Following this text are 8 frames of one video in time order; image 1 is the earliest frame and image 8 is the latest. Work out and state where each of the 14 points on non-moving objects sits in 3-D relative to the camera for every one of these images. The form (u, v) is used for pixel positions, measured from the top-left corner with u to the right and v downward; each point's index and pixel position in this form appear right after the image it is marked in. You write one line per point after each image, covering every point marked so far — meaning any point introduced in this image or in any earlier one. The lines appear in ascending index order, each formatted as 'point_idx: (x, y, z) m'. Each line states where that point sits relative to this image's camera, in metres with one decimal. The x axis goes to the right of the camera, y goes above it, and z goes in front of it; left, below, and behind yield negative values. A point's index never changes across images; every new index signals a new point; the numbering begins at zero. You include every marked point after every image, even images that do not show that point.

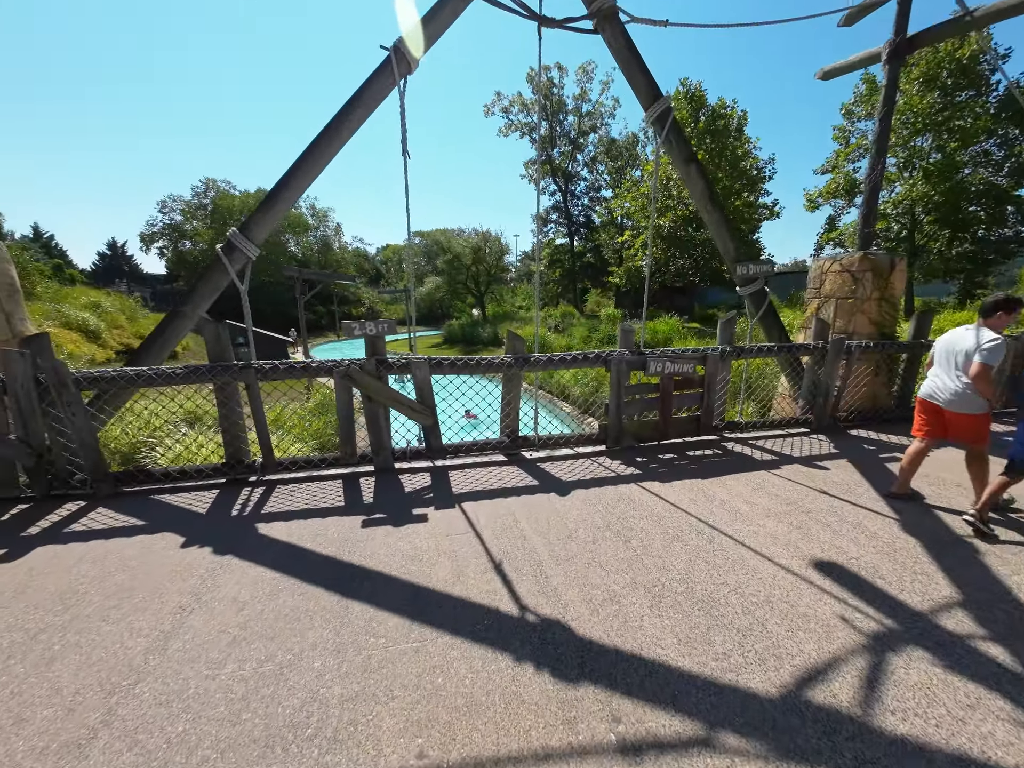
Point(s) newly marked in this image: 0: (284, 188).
0: (-1.7, +1.4, +2.9) m
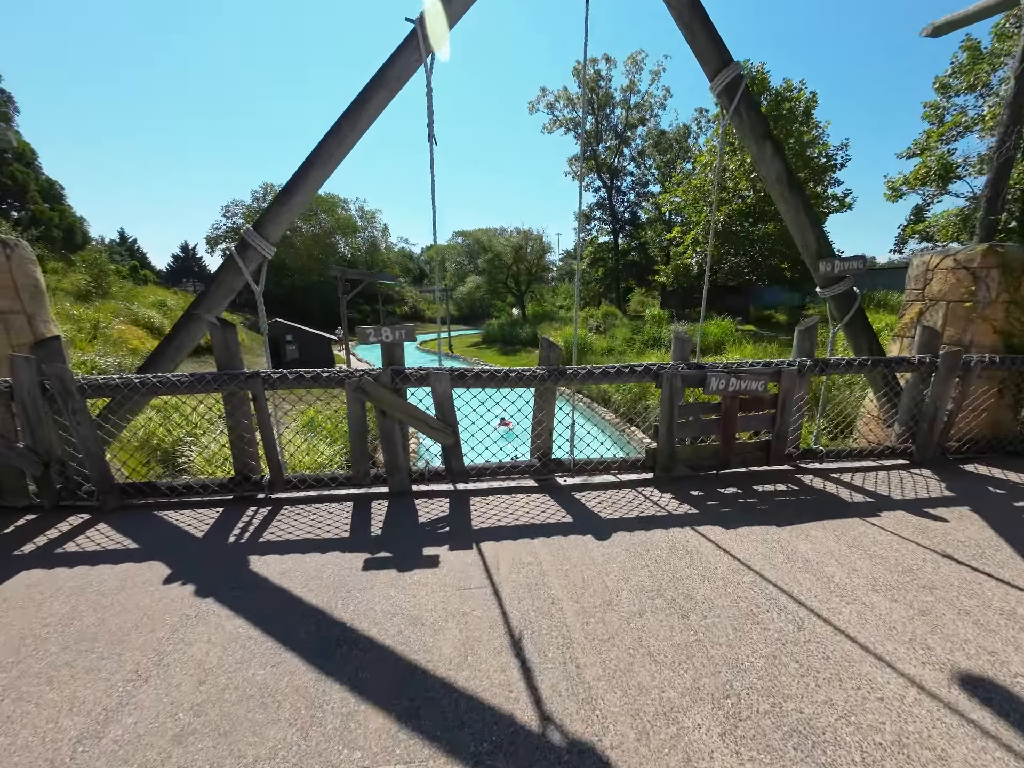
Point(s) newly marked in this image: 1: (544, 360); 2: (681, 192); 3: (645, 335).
0: (-1.4, +1.4, +2.6) m
1: (+0.2, +0.2, +2.7) m
2: (+7.5, +8.4, +17.4) m
3: (+4.7, +1.8, +14.0) m
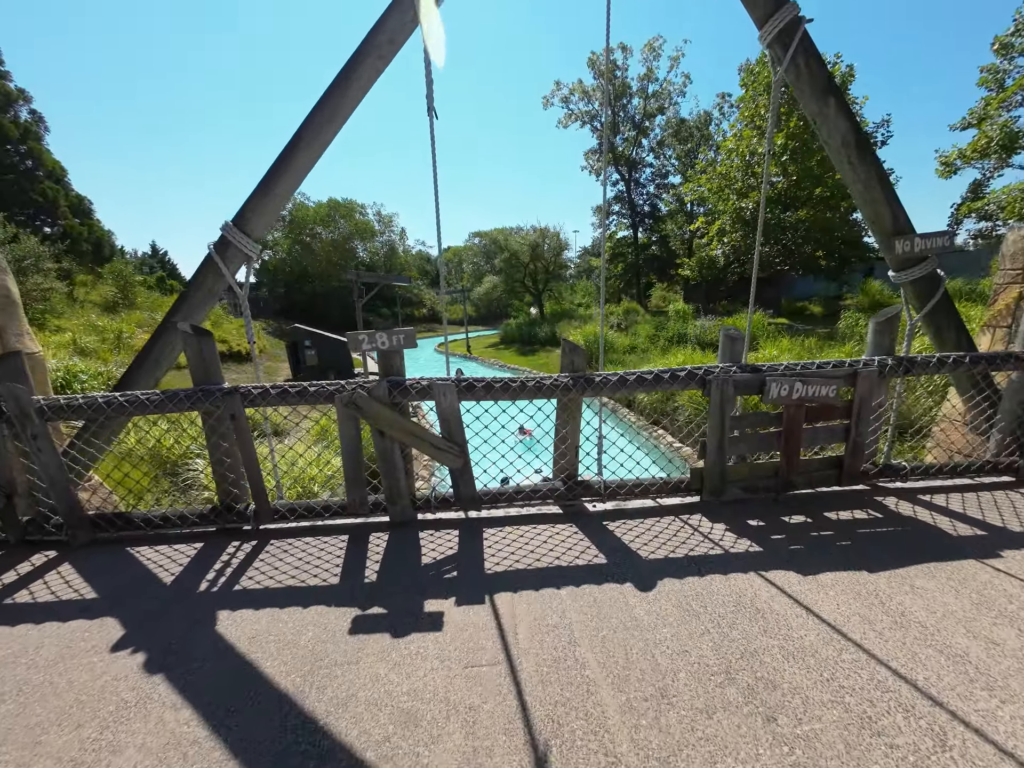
0: (-1.3, +1.3, +2.3) m
1: (+0.3, +0.1, +2.3) m
2: (+8.1, +8.5, +16.6) m
3: (+5.3, +1.8, +13.3) m
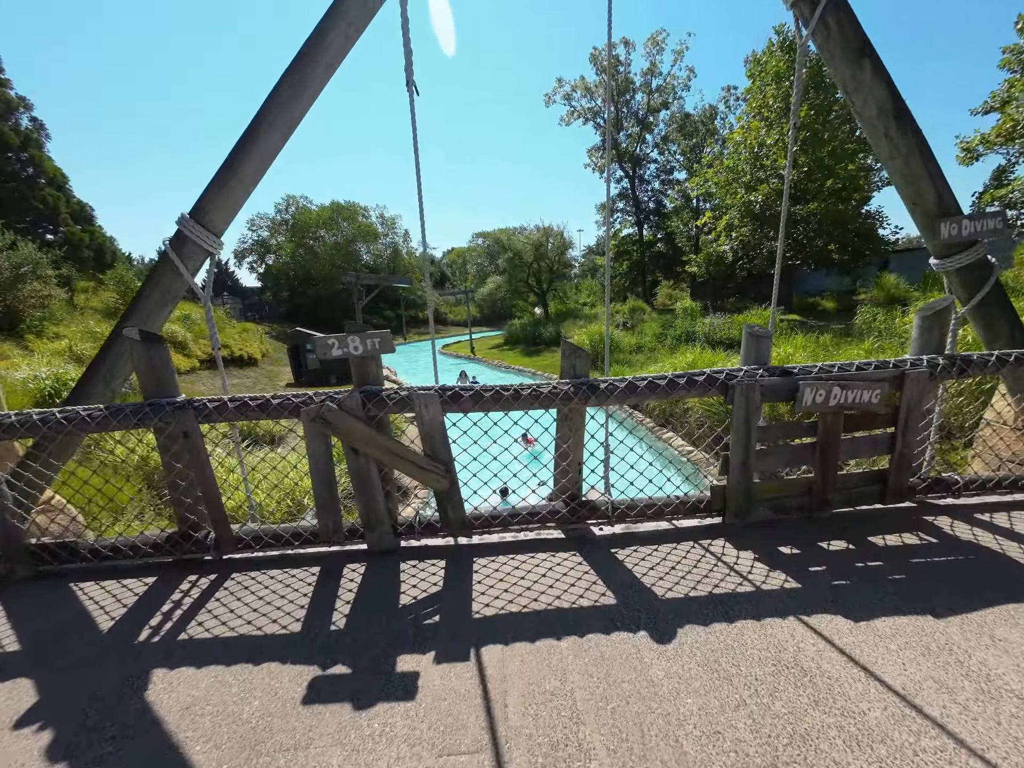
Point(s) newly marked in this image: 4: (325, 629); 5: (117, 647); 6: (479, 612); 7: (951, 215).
0: (-1.4, +1.2, +2.1) m
1: (+0.3, +0.1, +2.0) m
2: (+8.2, +8.6, +16.2) m
3: (+5.4, +1.8, +13.0) m
4: (-0.7, -1.0, +1.6) m
5: (-1.5, -1.0, +1.5) m
6: (-0.1, -0.9, +1.6) m
7: (+2.6, +1.0, +2.3) m
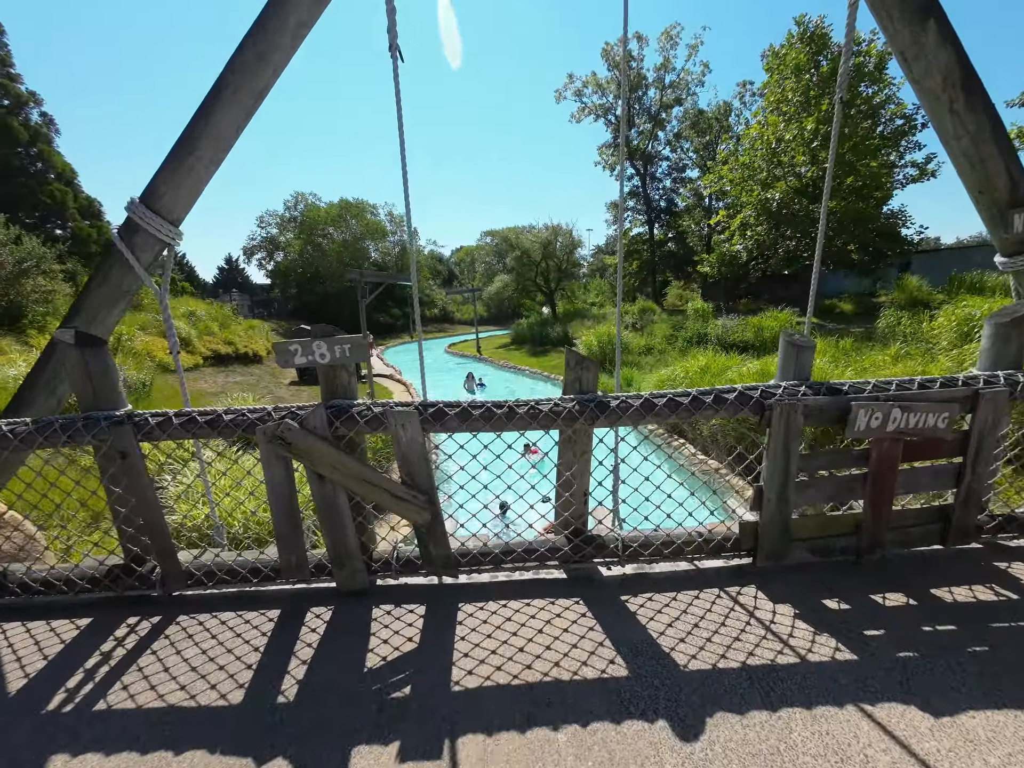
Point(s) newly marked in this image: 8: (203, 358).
0: (-1.4, +1.2, +1.8) m
1: (+0.3, 0.0, +1.7) m
2: (+8.5, +8.5, +15.7) m
3: (+5.6, +1.7, +12.6) m
4: (-0.8, -1.0, +1.3) m
5: (-1.6, -1.1, +1.3) m
6: (-0.2, -1.0, +1.3) m
7: (+2.6, +0.9, +2.0) m
8: (-10.1, +0.9, +12.9) m
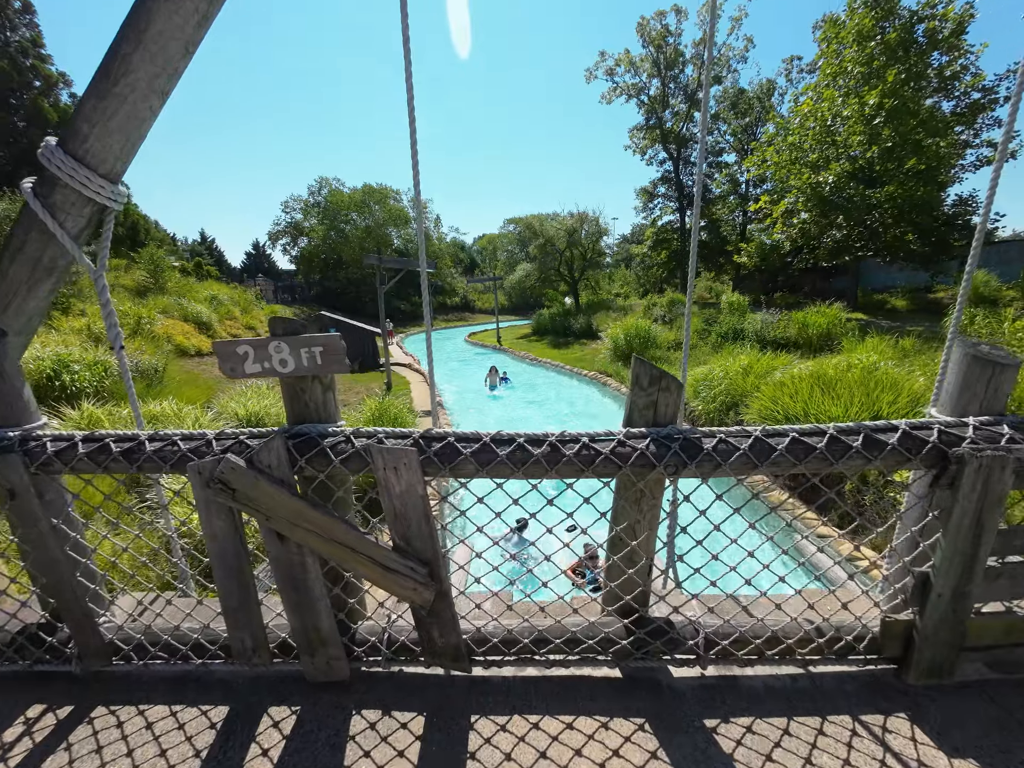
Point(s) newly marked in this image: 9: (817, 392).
0: (-1.2, +1.1, +1.3) m
1: (+0.4, -0.1, +1.2) m
2: (+9.5, +8.5, +14.6) m
3: (+6.3, +1.8, +11.7) m
4: (-0.7, -1.1, +0.8) m
5: (-1.5, -1.1, +0.9) m
6: (-0.1, -1.1, +0.8) m
7: (+2.7, +0.8, +1.3) m
8: (-9.4, +1.4, +12.9) m
9: (+4.2, -0.1, +5.3) m
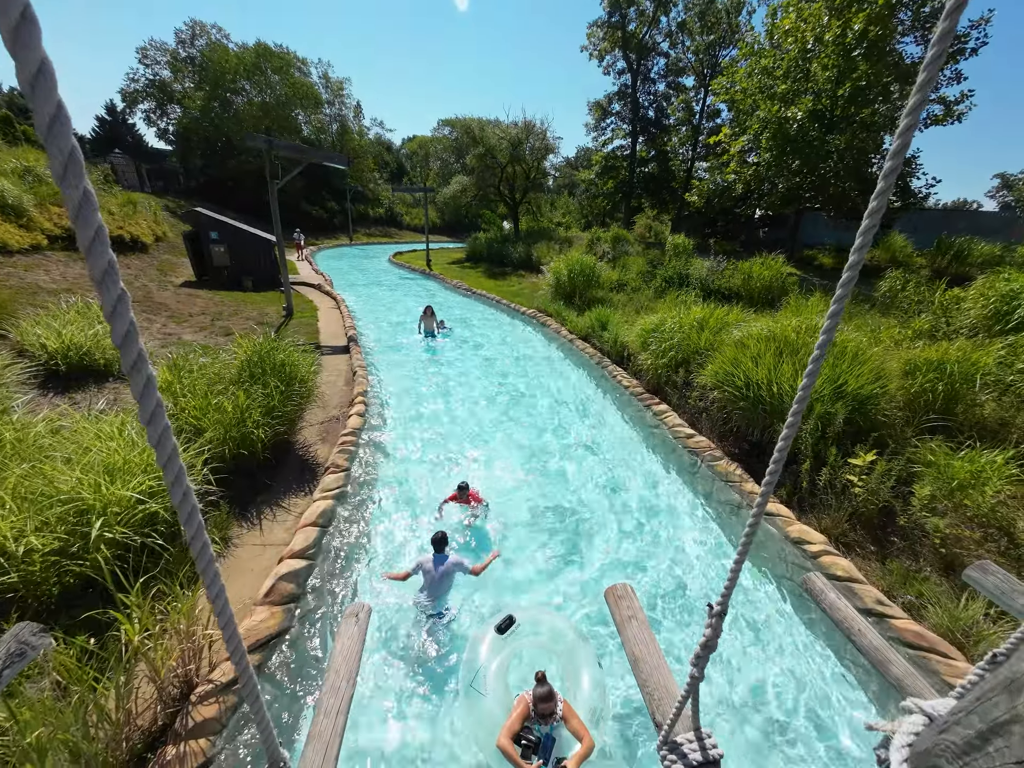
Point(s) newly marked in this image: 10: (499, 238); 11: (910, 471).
0: (-1.2, +1.0, -0.2) m
1: (+0.4, -0.3, +0.1) m
2: (+7.6, +10.3, +13.3) m
3: (+4.5, +3.2, +11.1) m
4: (-0.7, -1.3, -0.2) m
5: (-1.5, -1.3, -0.3) m
6: (-0.1, -1.3, -0.1) m
7: (+2.7, +0.5, +0.6) m
8: (-11.2, +3.5, +9.5) m
9: (+3.3, +0.3, +4.9) m
10: (-0.5, +6.5, +17.6) m
11: (+3.9, -0.9, +3.9) m
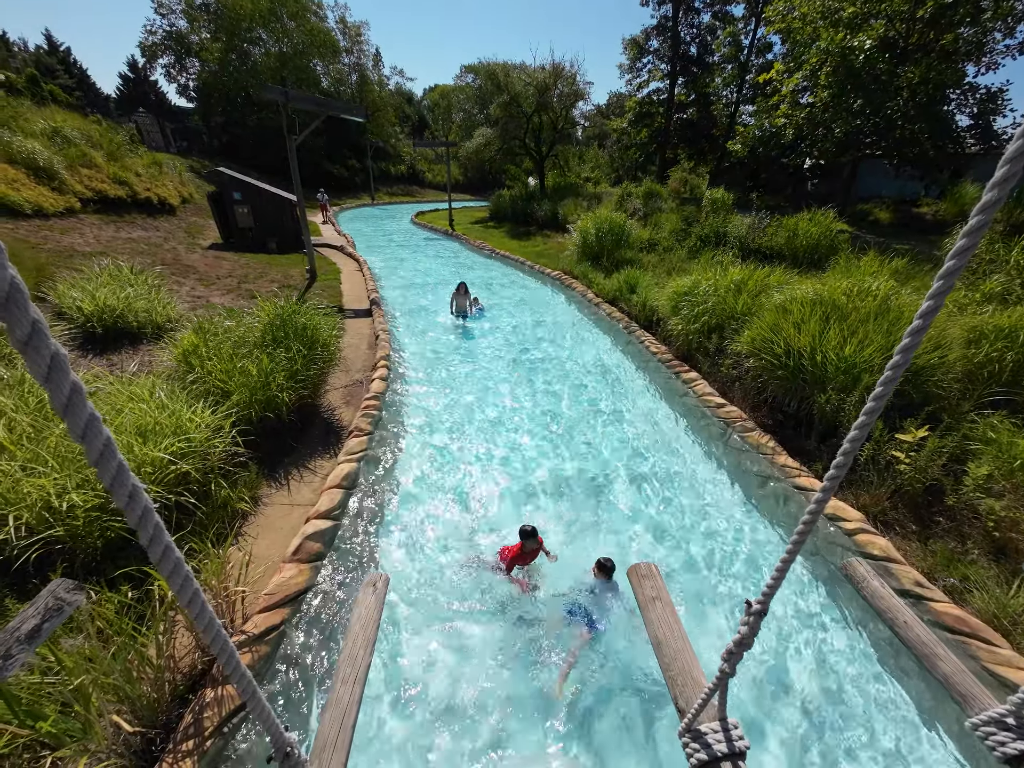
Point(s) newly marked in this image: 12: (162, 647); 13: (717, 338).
0: (-1.2, +0.9, -0.4) m
1: (+0.3, -0.3, 0.0) m
2: (+8.4, +11.3, +11.7) m
3: (+5.1, +4.1, +10.4) m
4: (-0.8, -1.3, -0.2) m
5: (-1.6, -1.3, -0.2) m
6: (-0.2, -1.3, -0.1) m
7: (+2.7, +0.5, +0.2) m
8: (-10.6, +4.5, +9.6) m
9: (+3.6, +0.7, +4.5) m
10: (+0.6, +8.1, +16.8) m
11: (+4.1, -0.6, +3.6) m
12: (-1.9, -1.4, +2.1) m
13: (+3.0, +0.7, +5.7) m
